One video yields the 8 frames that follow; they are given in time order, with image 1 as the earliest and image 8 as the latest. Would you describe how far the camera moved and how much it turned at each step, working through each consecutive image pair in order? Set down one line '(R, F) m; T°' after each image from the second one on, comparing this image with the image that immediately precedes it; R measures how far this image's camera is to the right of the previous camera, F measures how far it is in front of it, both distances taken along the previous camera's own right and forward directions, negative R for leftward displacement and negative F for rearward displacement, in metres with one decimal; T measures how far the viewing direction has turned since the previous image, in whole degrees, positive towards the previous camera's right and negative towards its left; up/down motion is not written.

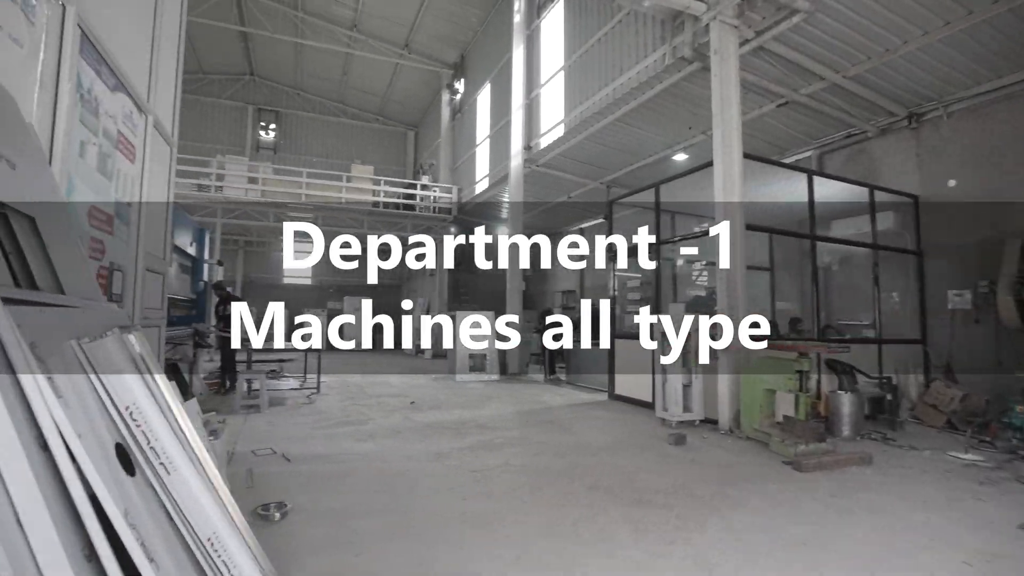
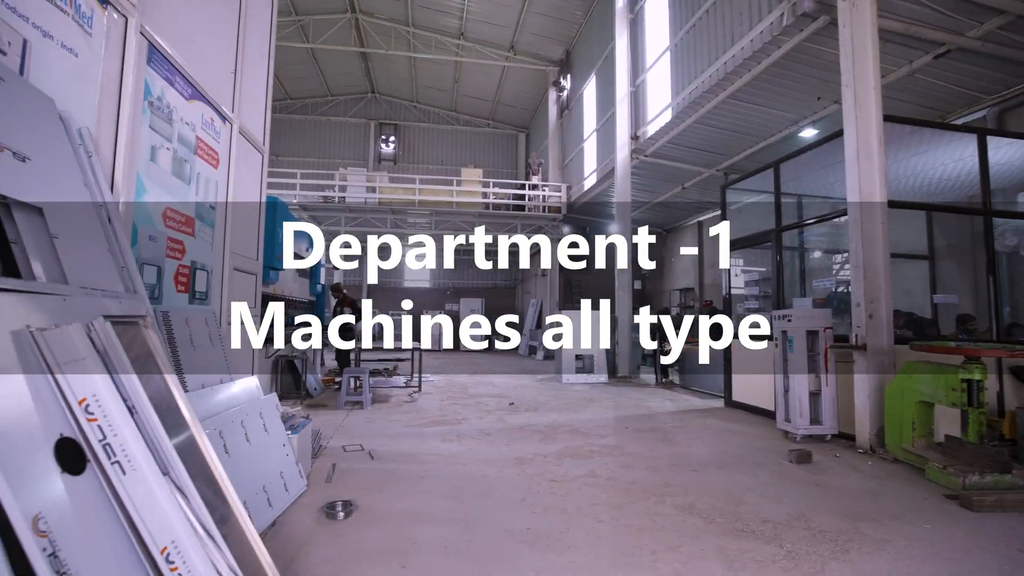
(+0.2, +0.3) m; -13°
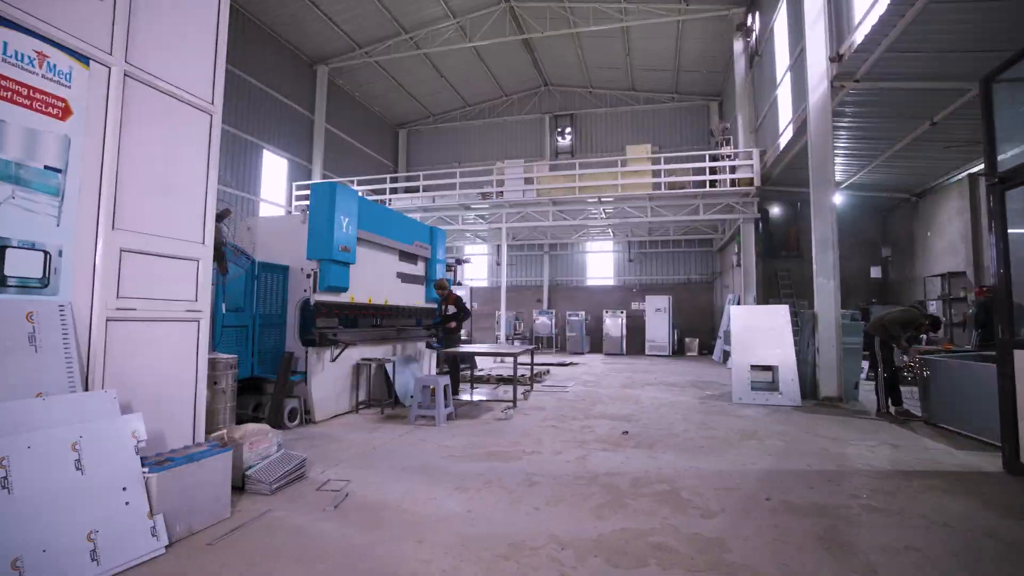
(-0.5, +1.4) m; -9°
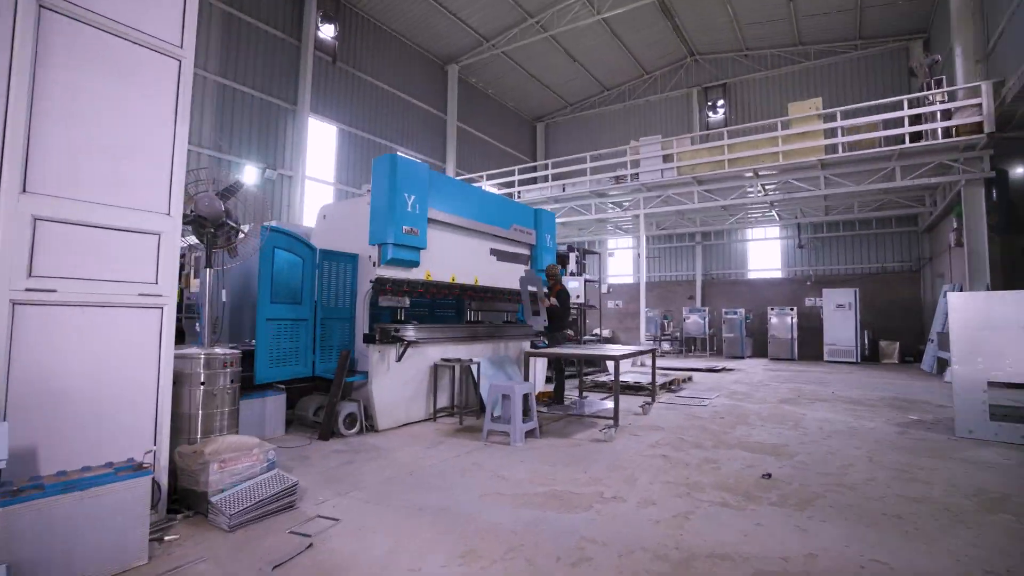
(+0.5, +1.1) m; -18°
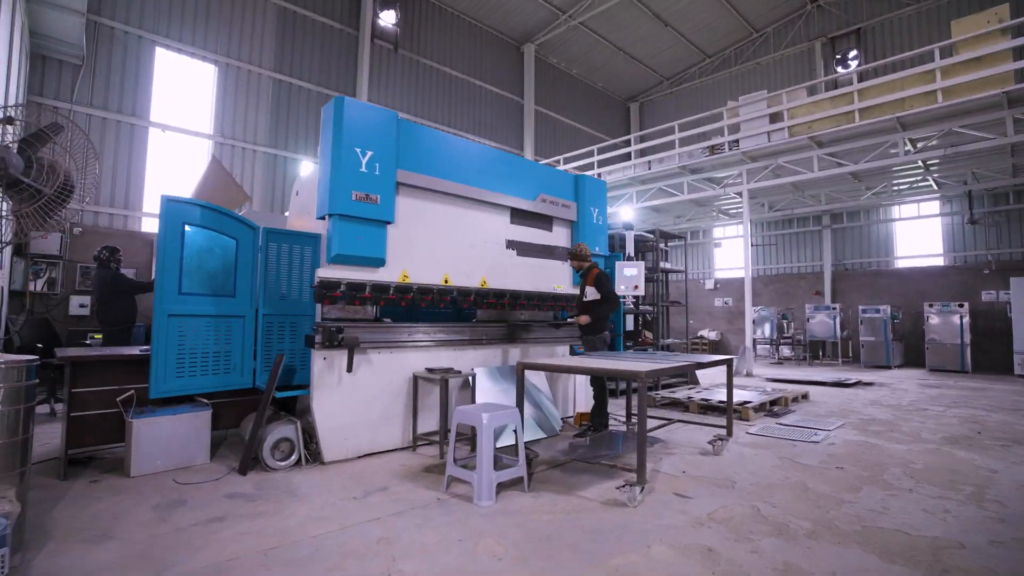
(+0.7, +1.3) m; -13°
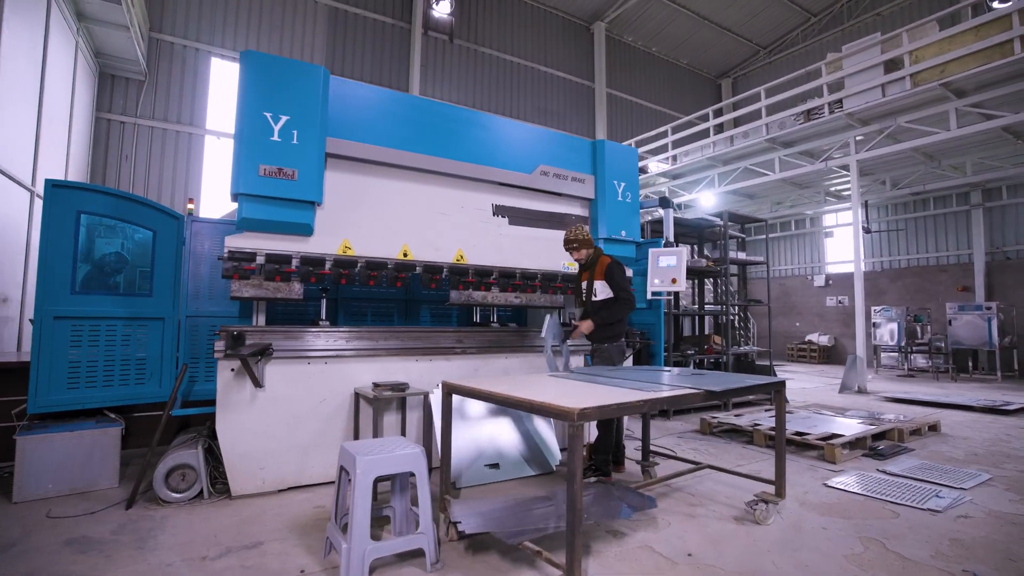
(+0.8, +0.9) m; -12°
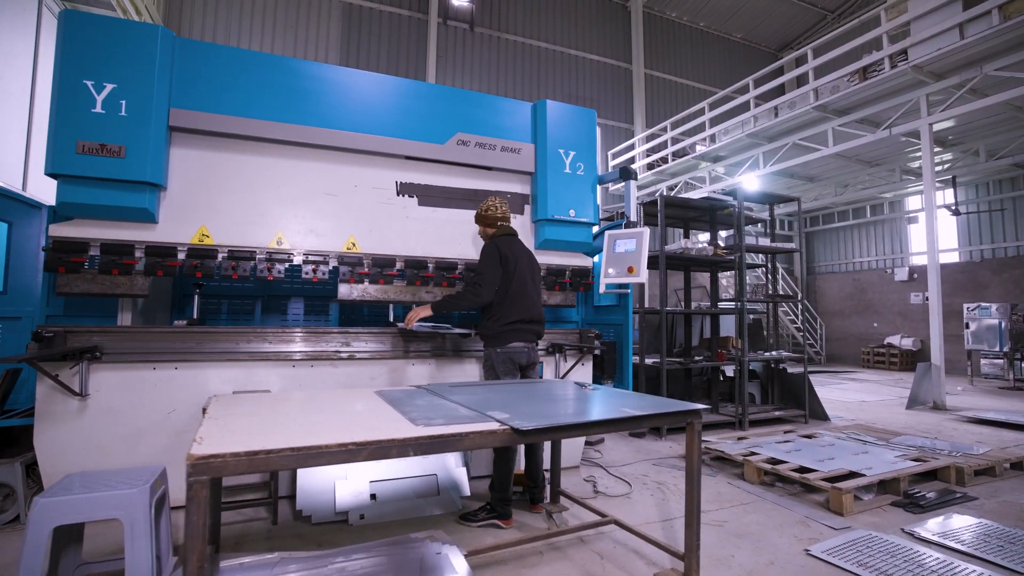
(+0.9, +0.7) m; -8°
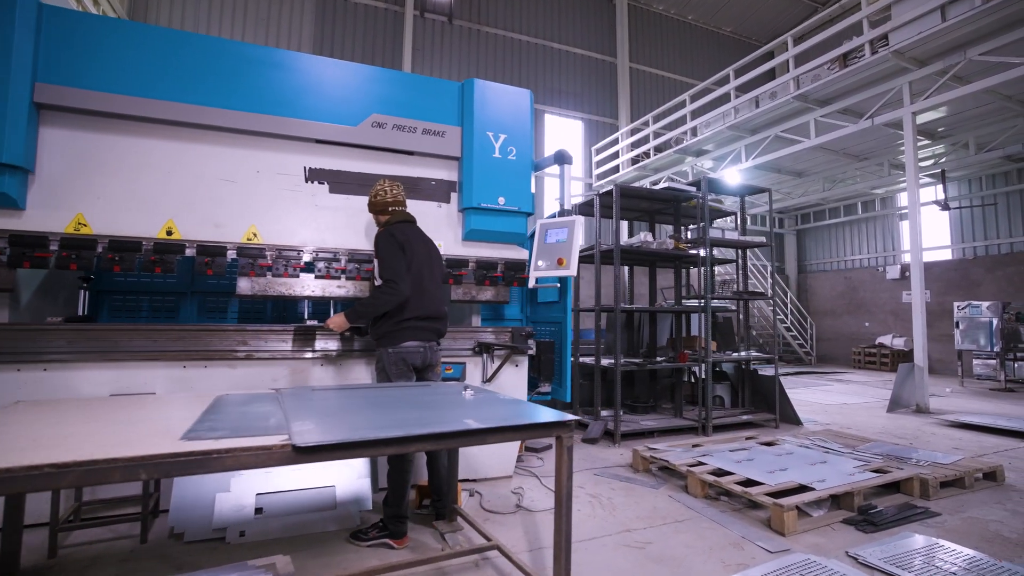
(+0.4, +0.2) m; 0°
